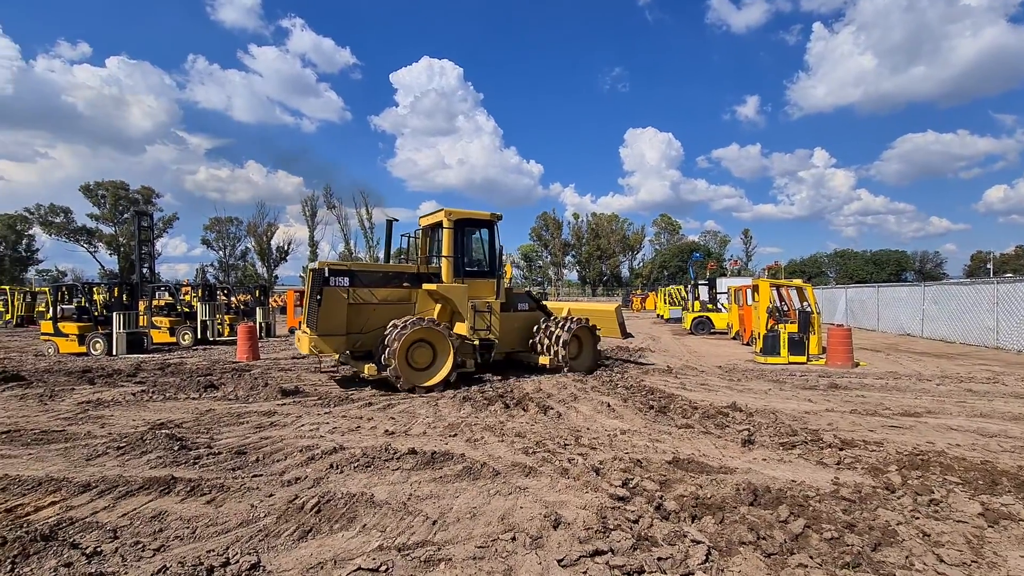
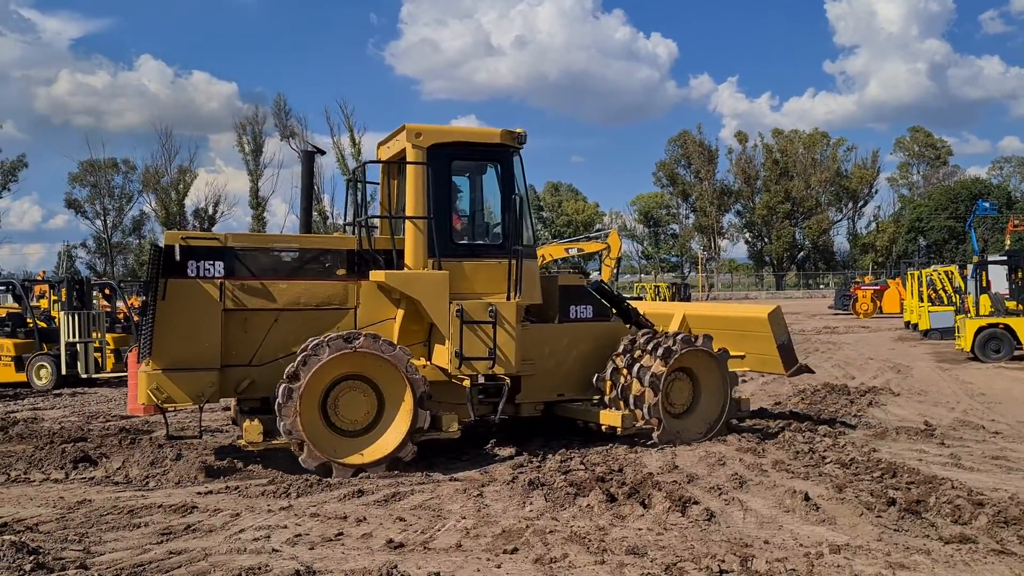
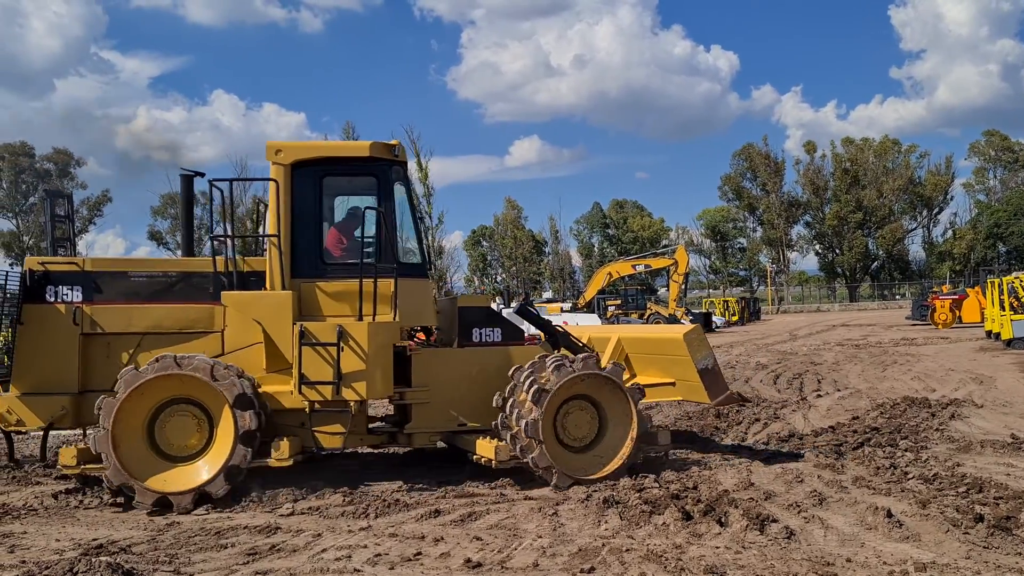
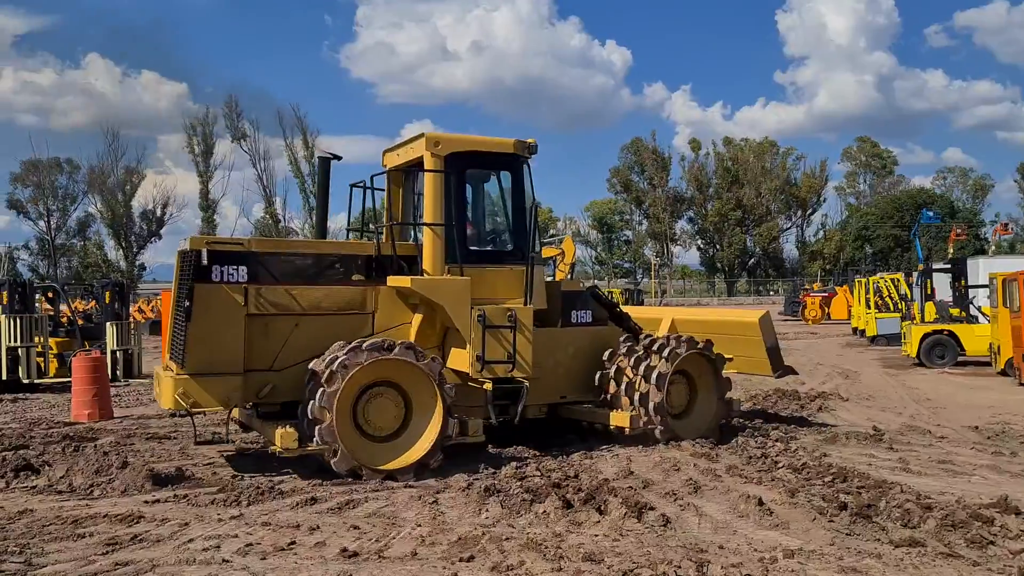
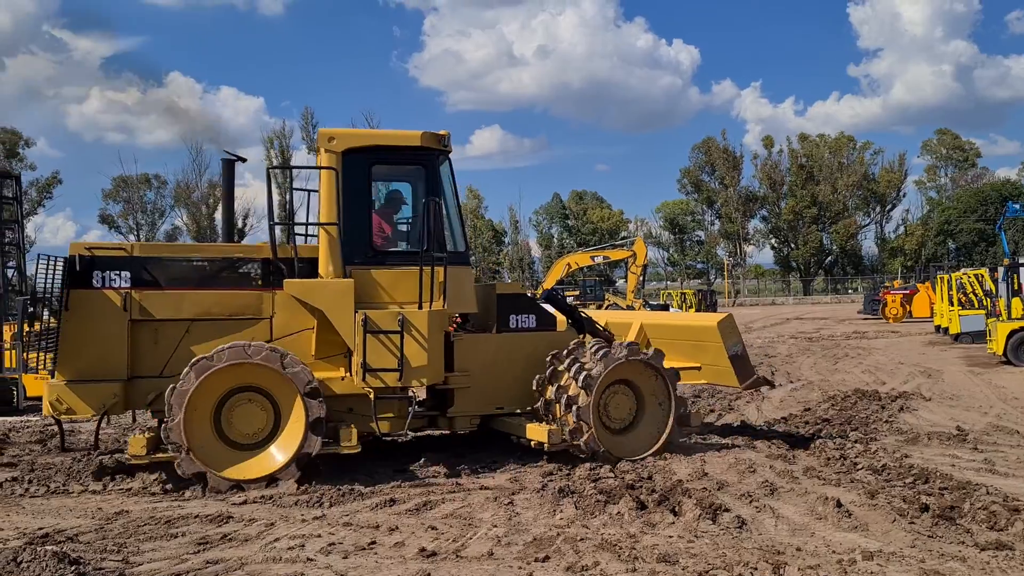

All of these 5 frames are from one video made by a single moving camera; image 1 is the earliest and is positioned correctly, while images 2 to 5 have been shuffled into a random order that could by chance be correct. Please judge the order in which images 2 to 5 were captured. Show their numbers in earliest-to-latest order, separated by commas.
4, 2, 5, 3
